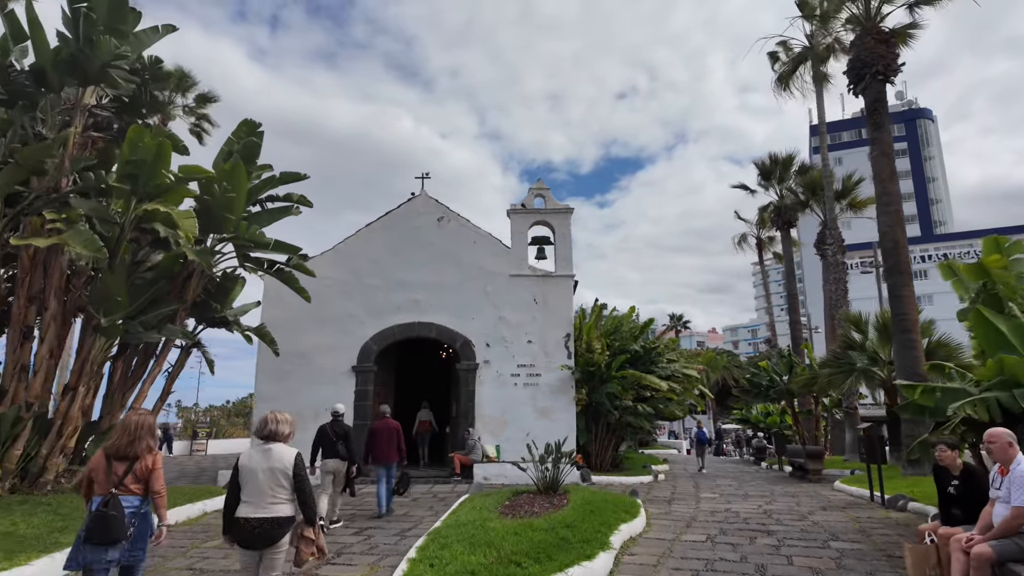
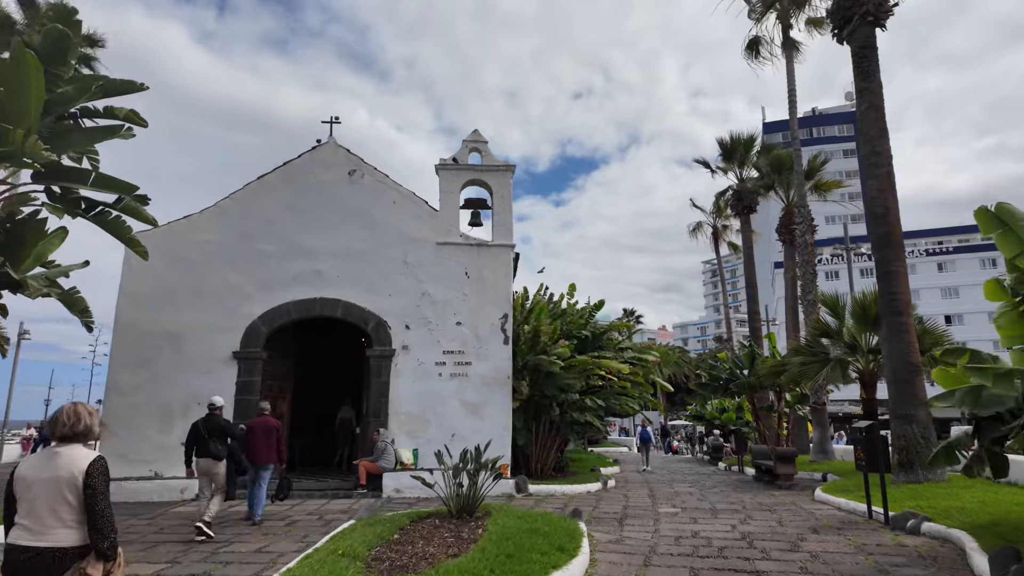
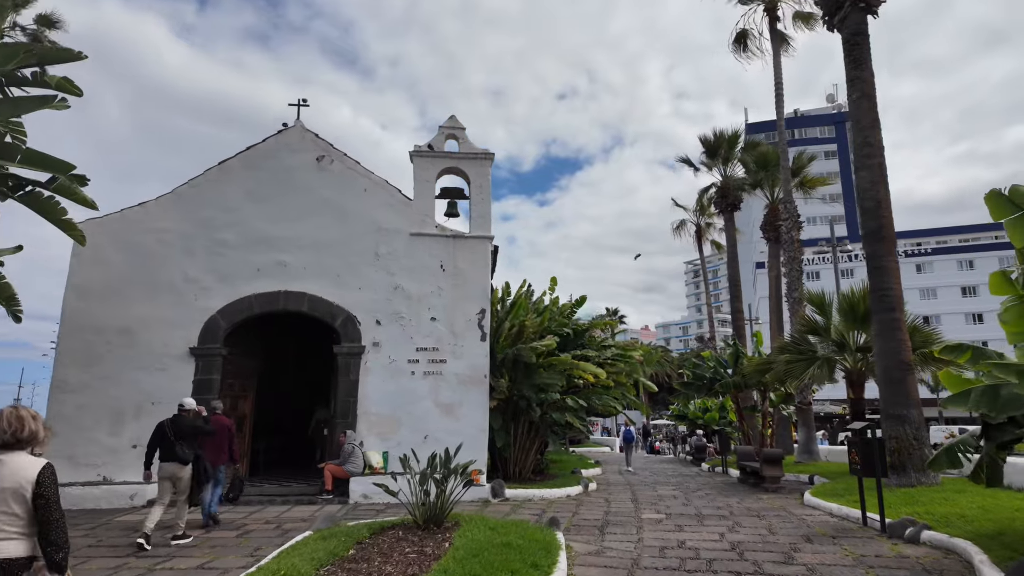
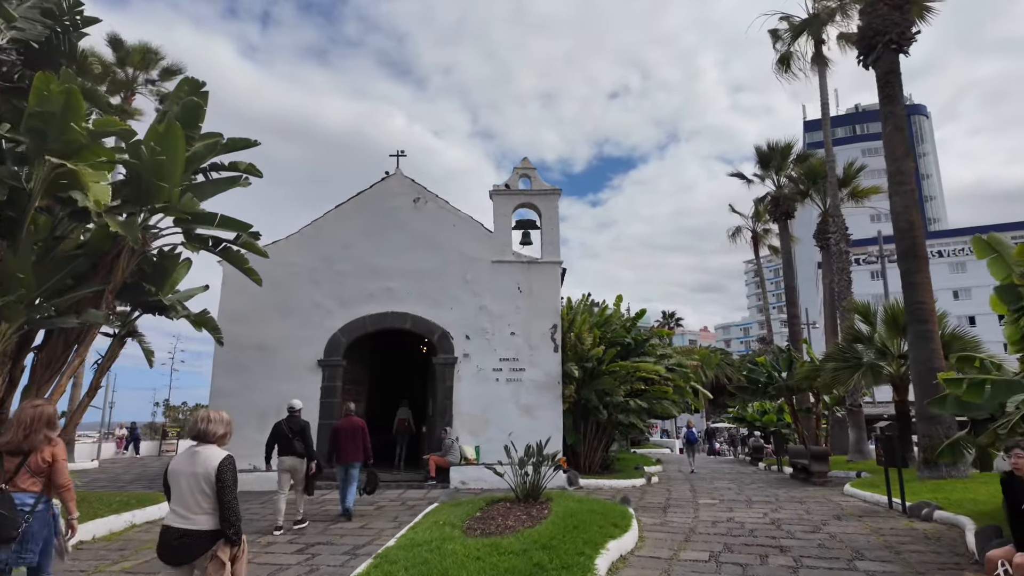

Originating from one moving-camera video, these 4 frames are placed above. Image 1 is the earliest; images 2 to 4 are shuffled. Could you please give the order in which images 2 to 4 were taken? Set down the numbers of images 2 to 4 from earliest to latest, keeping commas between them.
4, 2, 3
